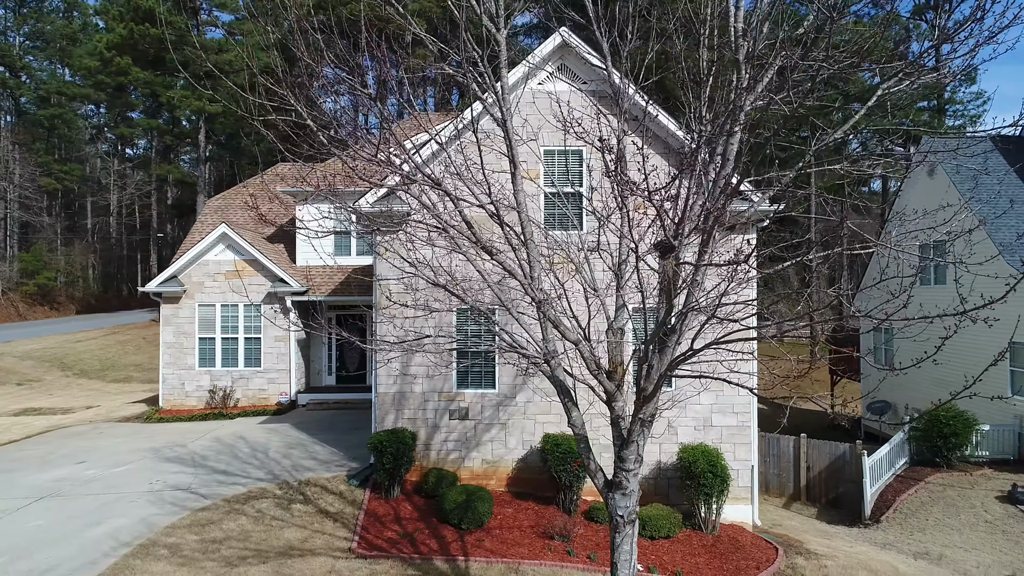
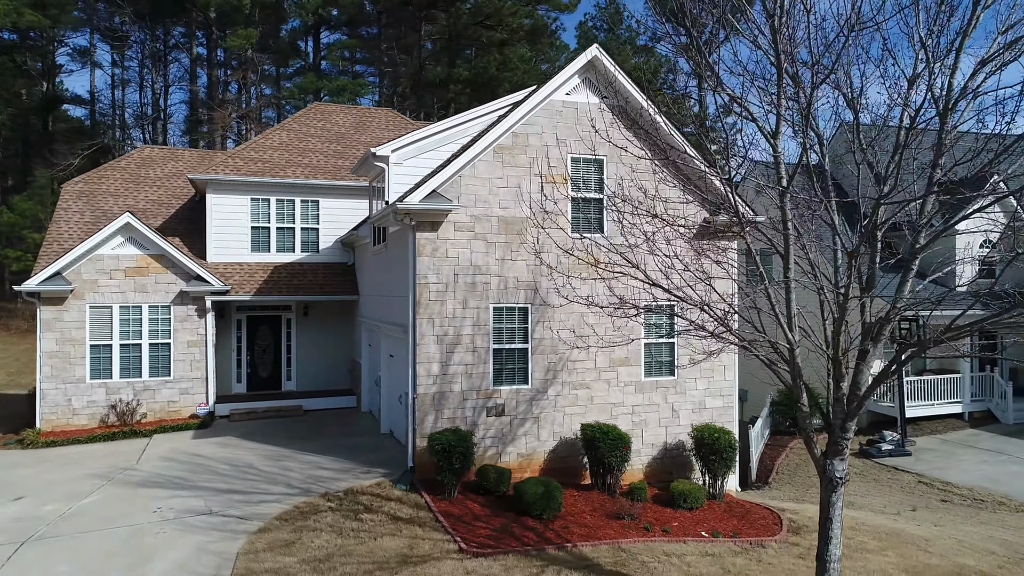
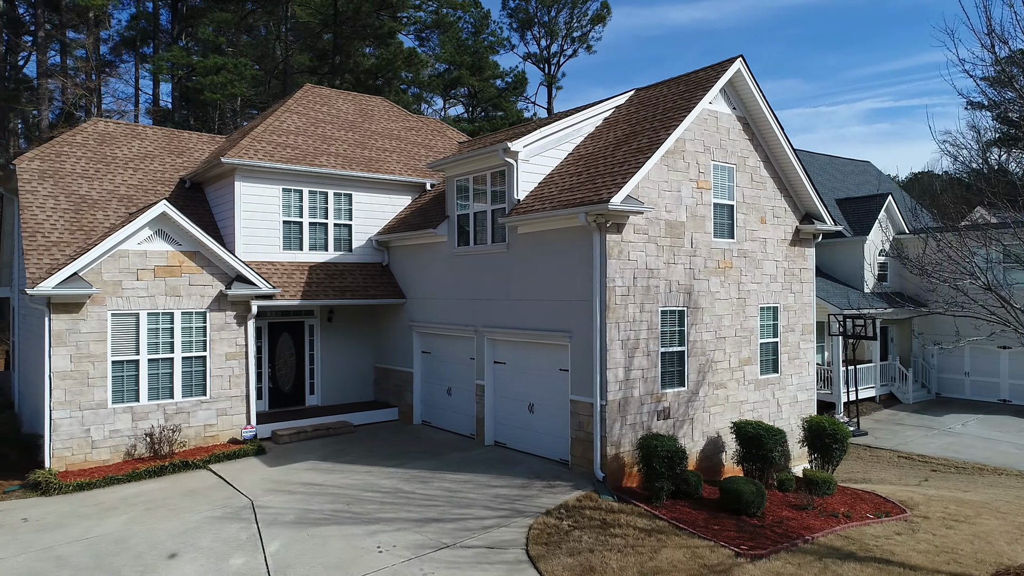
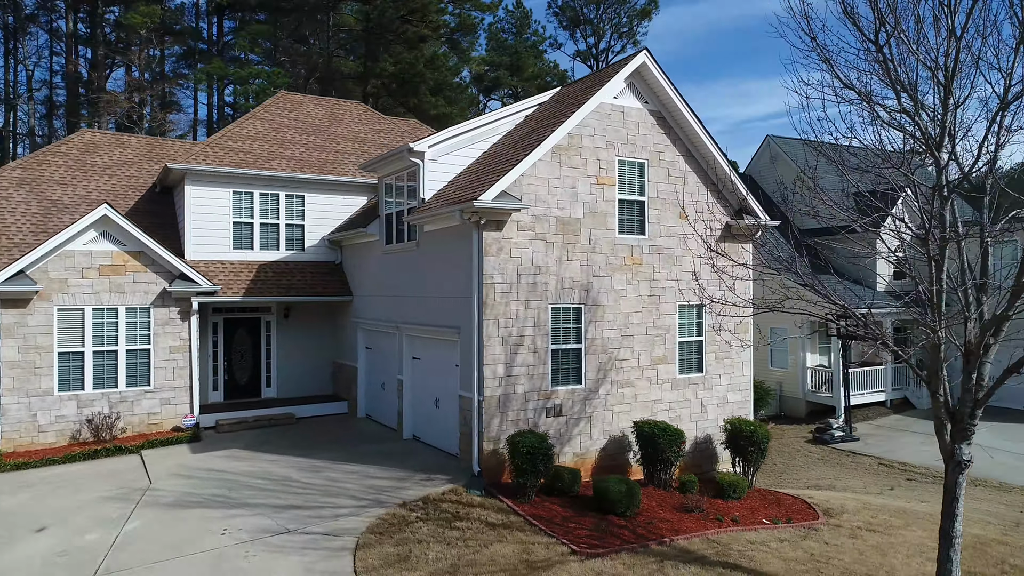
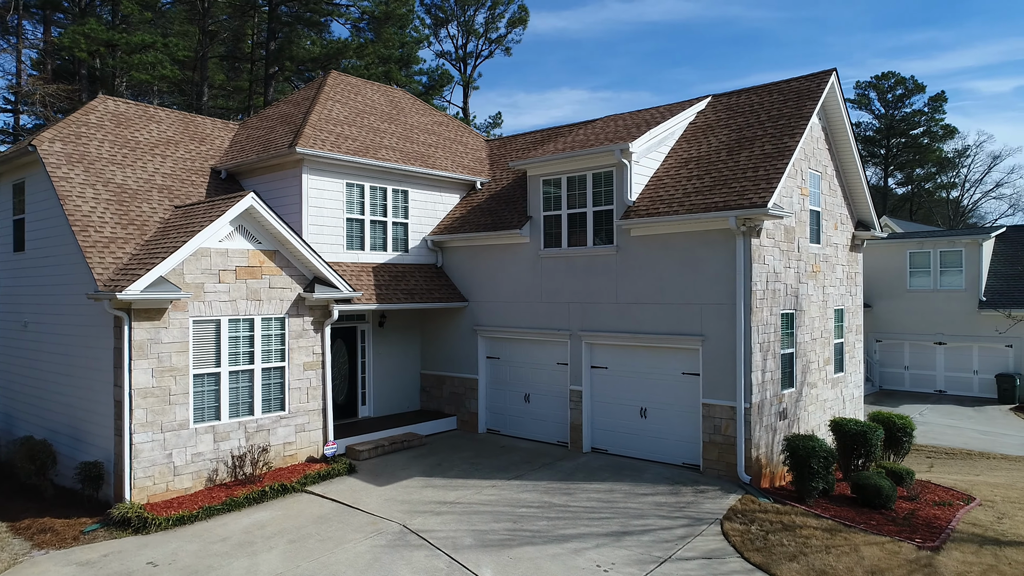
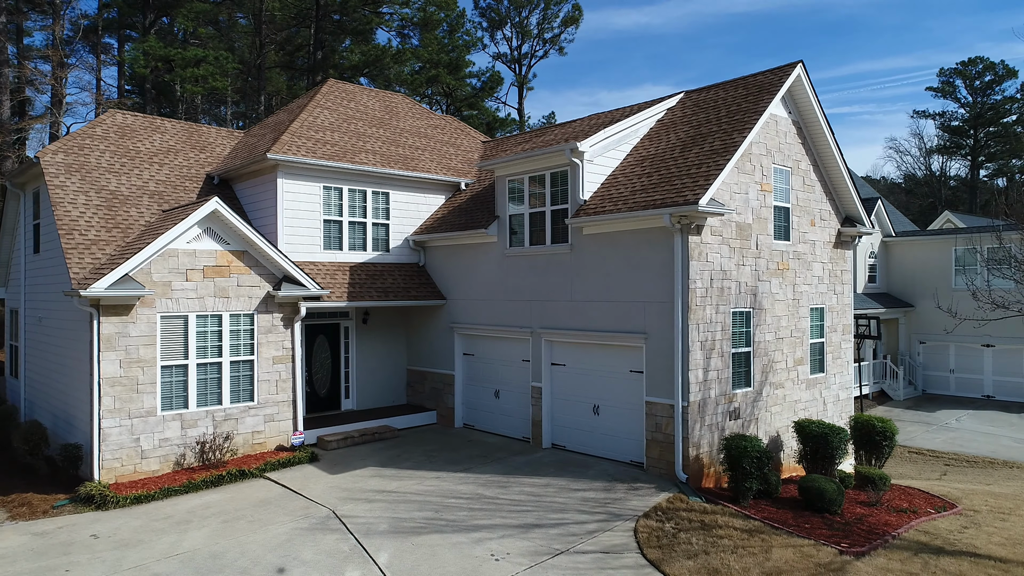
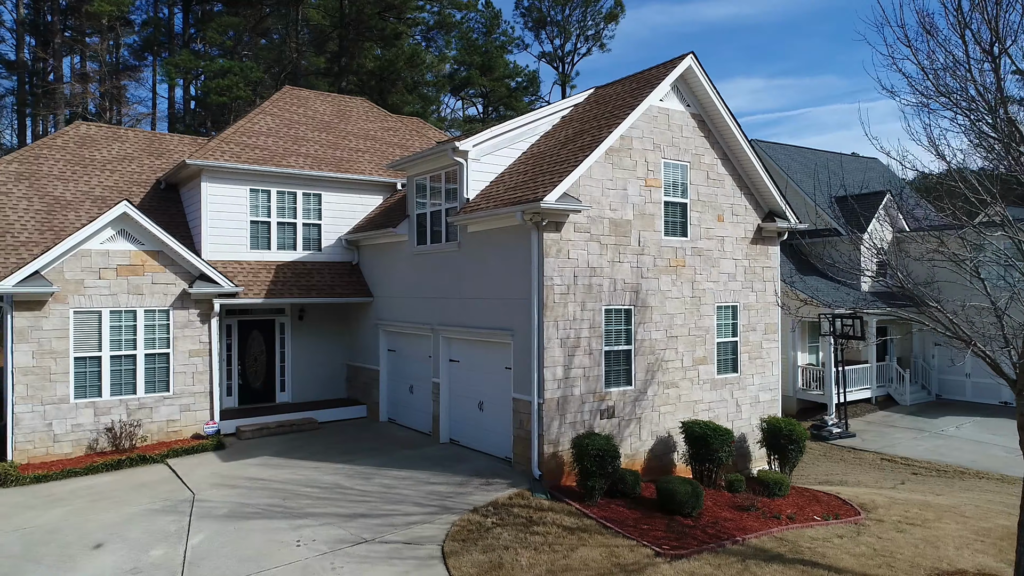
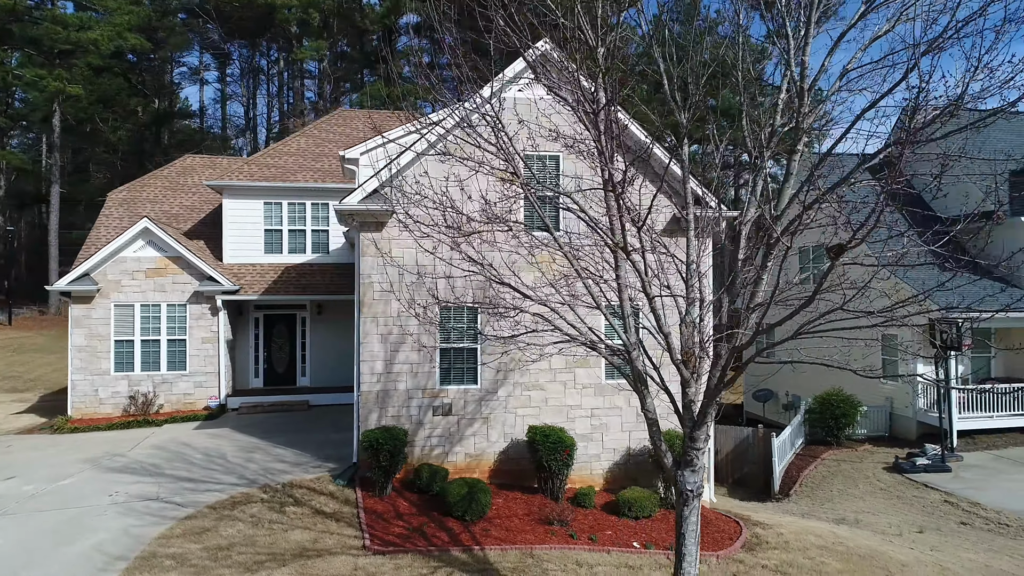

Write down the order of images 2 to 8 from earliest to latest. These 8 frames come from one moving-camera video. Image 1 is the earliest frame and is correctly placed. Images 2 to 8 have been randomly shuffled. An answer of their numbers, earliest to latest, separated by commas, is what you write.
8, 2, 4, 7, 3, 6, 5
